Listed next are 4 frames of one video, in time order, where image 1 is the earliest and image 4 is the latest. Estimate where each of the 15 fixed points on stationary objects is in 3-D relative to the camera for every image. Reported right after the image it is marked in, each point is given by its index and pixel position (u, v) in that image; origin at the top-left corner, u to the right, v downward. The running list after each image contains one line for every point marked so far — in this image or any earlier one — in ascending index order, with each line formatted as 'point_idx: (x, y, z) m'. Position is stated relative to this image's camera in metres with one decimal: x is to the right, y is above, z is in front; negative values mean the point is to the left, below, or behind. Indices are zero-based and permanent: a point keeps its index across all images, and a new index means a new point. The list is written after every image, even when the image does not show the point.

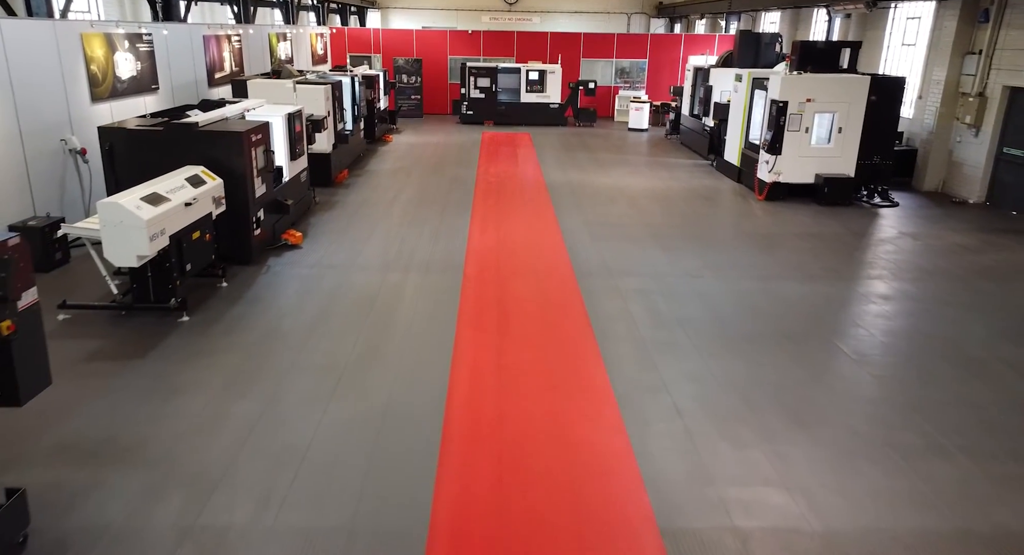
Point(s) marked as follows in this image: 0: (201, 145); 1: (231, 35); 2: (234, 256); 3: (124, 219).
0: (-2.5, +1.0, +5.6) m
1: (-4.0, +3.4, +10.0) m
2: (-2.3, +0.2, +6.0) m
3: (-2.4, +0.4, +4.4) m
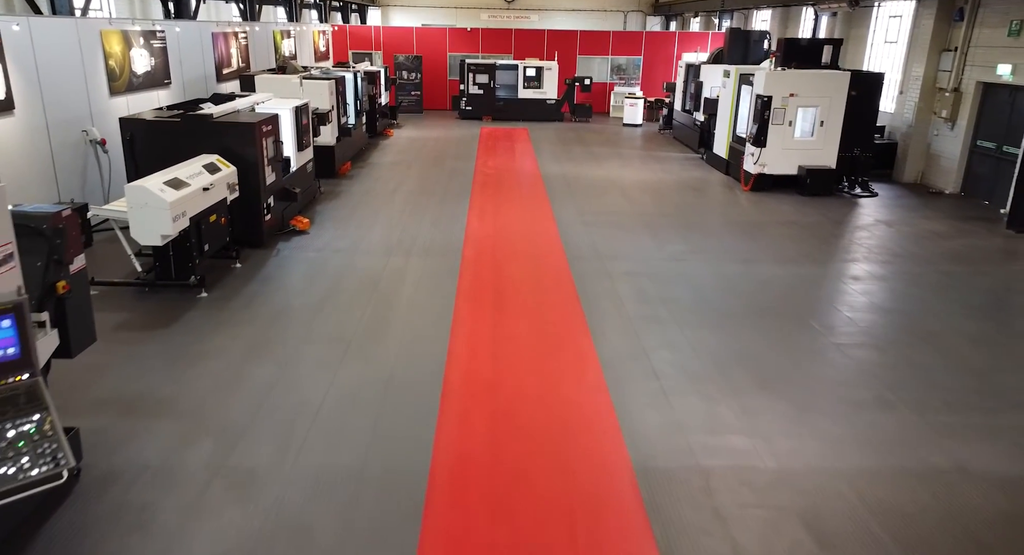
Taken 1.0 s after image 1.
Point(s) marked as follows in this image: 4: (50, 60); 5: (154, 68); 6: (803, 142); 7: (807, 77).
0: (-2.5, +1.2, +6.0) m
1: (-4.0, +3.6, +10.4) m
2: (-2.4, +0.3, +6.4) m
3: (-2.4, +0.5, +4.7) m
4: (-3.9, +1.9, +6.1) m
5: (-4.0, +2.3, +7.9) m
6: (+3.7, +1.7, +8.9) m
7: (+3.6, +2.4, +8.6) m
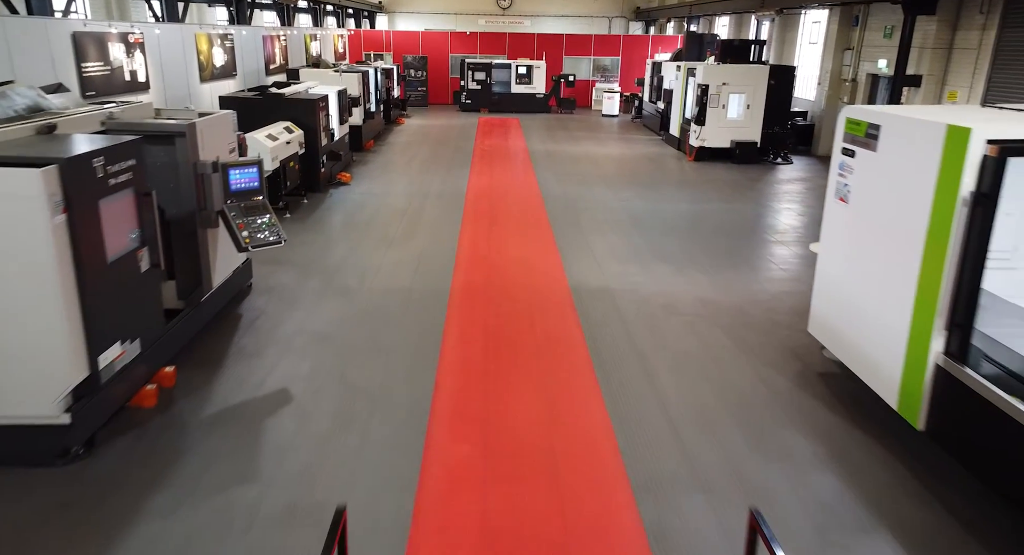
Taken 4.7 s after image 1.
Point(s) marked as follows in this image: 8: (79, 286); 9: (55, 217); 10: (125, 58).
0: (-2.6, +2.0, +8.3) m
1: (-4.2, +4.3, +12.7) m
2: (-2.5, +1.1, +8.7) m
3: (-2.5, +1.3, +7.1) m
4: (-4.1, +2.6, +8.4) m
5: (-4.1, +3.1, +10.2) m
6: (+3.5, +2.5, +11.2) m
7: (+3.4, +3.2, +10.9) m
8: (-1.9, 0.0, +3.1) m
9: (-1.9, +0.3, +2.9) m
10: (-4.0, +2.3, +7.3) m
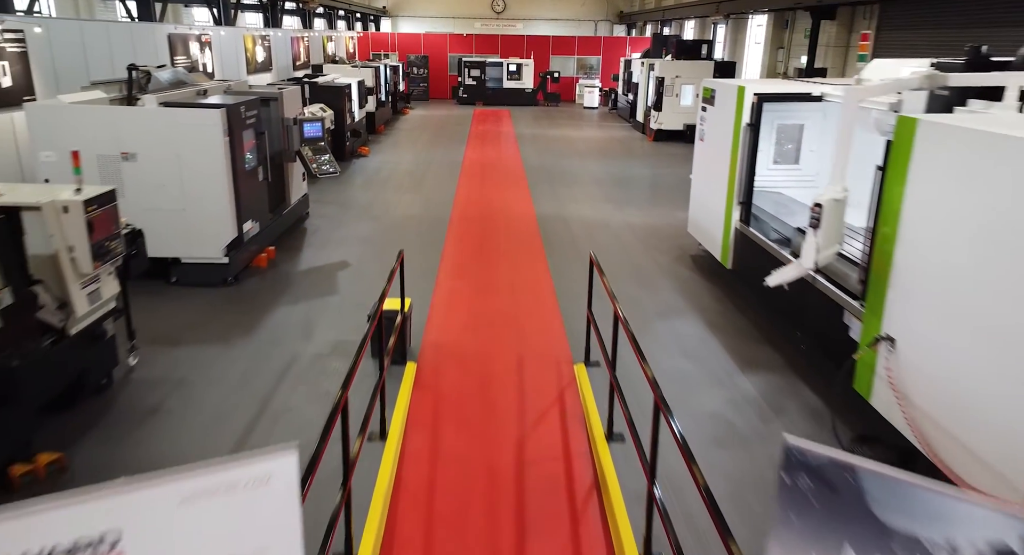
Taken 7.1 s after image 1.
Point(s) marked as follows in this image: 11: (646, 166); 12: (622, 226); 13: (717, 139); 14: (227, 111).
0: (-2.8, +2.7, +10.5) m
1: (-4.4, +5.1, +14.9) m
2: (-2.7, +1.9, +10.8) m
3: (-2.7, +2.0, +9.2) m
4: (-4.3, +3.4, +10.6) m
5: (-4.3, +3.8, +12.4) m
6: (+3.3, +3.2, +13.4) m
7: (+3.2, +3.9, +13.1) m
8: (-2.1, +0.7, +5.3) m
9: (-2.1, +1.0, +5.1) m
10: (-4.2, +3.0, +9.5) m
11: (+2.1, +1.8, +11.4) m
12: (+1.2, +0.5, +7.4) m
13: (+1.6, +1.1, +5.7) m
14: (-2.1, +1.2, +5.1) m
